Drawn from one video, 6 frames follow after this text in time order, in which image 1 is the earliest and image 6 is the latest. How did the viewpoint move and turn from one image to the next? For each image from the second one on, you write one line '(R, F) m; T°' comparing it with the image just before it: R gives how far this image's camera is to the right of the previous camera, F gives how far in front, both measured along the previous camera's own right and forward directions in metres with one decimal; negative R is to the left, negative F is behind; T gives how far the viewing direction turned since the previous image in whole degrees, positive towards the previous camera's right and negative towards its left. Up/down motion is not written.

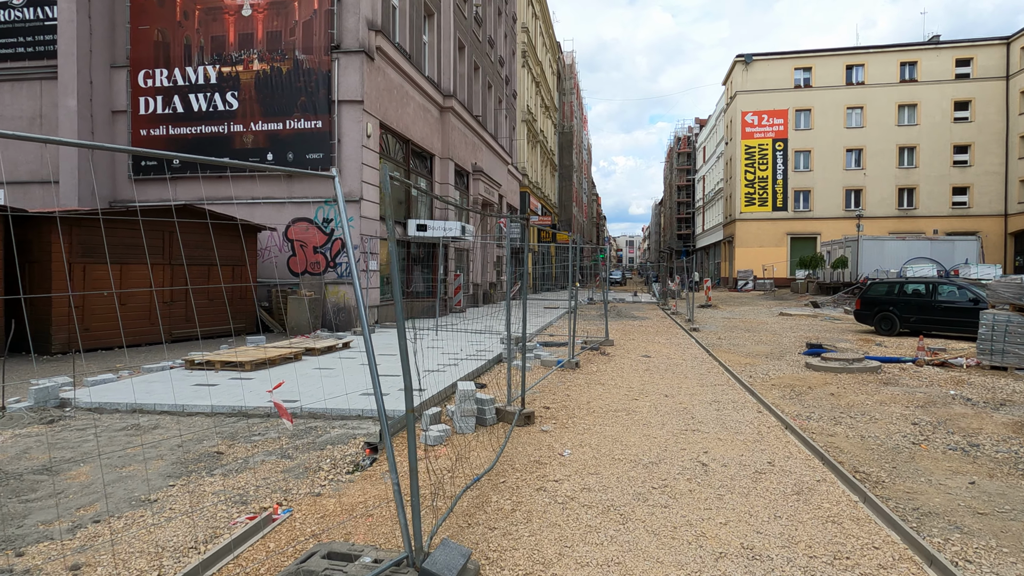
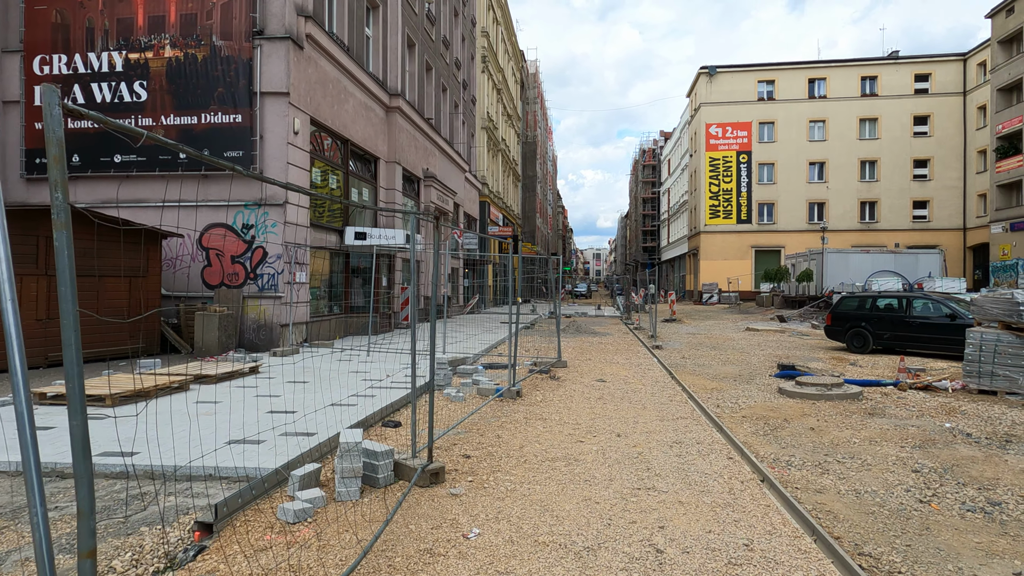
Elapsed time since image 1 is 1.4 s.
(+0.4, +1.2) m; +3°
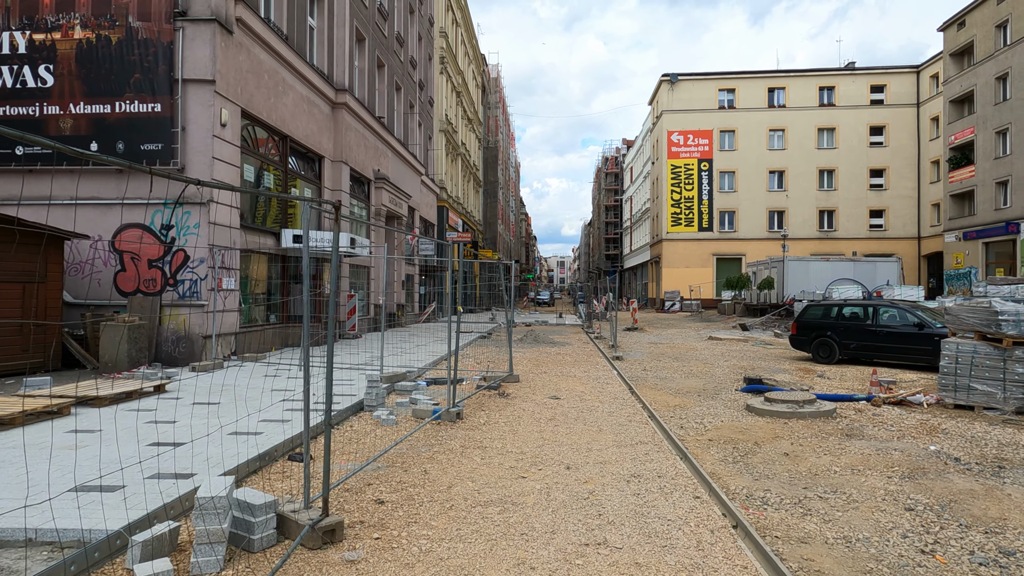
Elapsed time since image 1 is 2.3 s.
(+0.2, +0.8) m; +3°
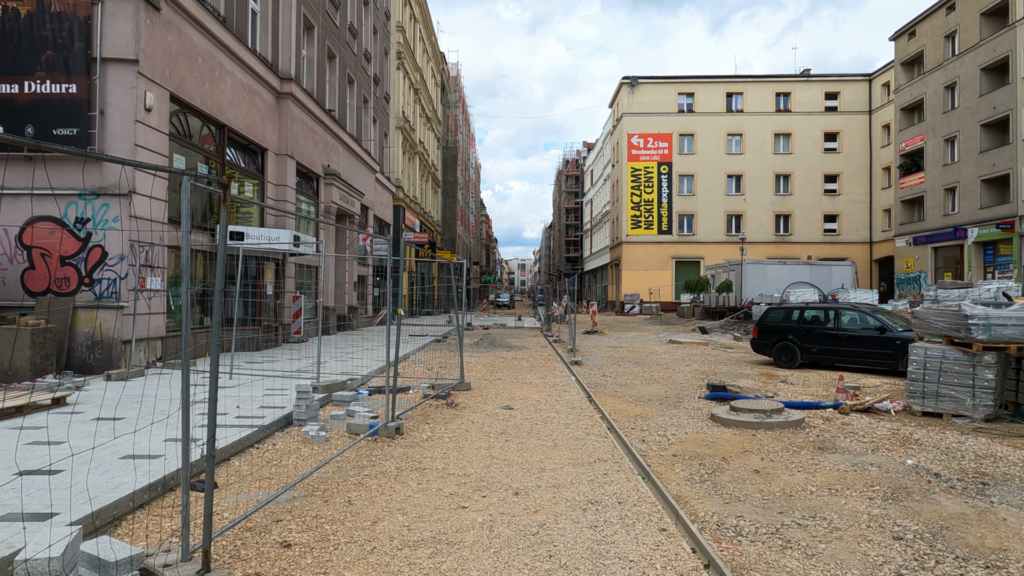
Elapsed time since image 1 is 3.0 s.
(+0.1, +0.6) m; +3°
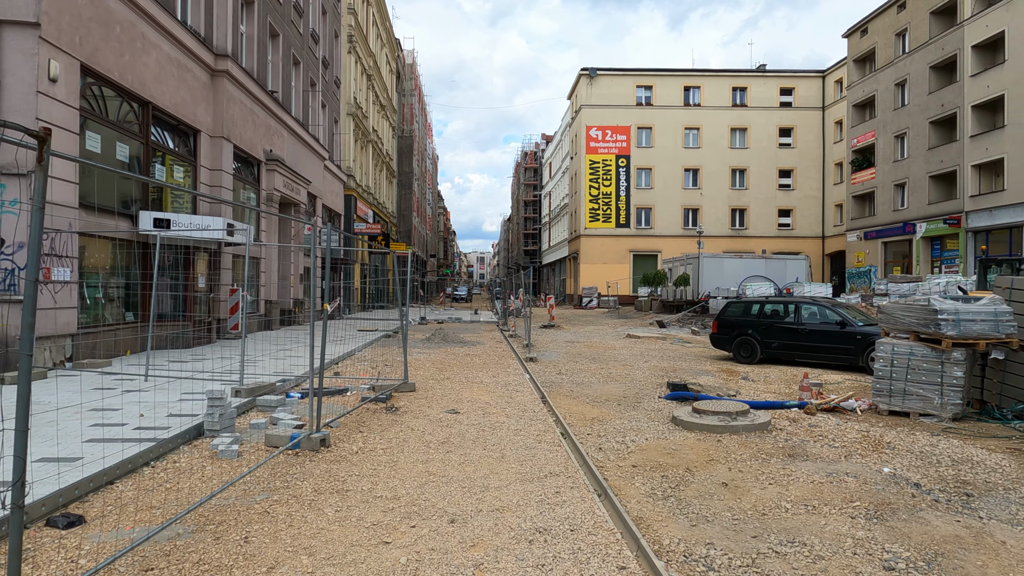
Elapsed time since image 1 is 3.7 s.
(+0.1, +0.6) m; +4°
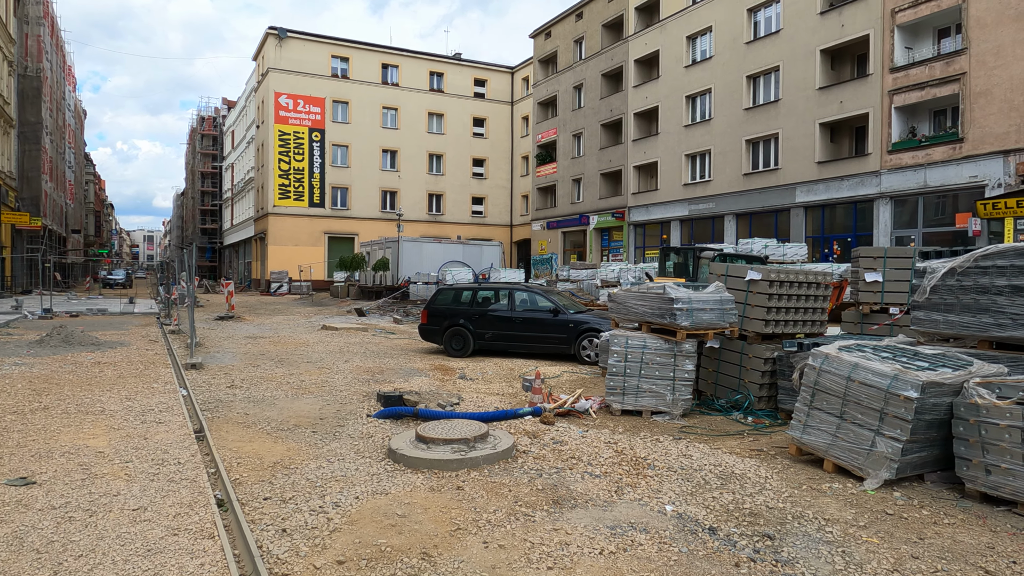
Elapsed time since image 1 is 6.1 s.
(+0.3, +1.9) m; +26°
